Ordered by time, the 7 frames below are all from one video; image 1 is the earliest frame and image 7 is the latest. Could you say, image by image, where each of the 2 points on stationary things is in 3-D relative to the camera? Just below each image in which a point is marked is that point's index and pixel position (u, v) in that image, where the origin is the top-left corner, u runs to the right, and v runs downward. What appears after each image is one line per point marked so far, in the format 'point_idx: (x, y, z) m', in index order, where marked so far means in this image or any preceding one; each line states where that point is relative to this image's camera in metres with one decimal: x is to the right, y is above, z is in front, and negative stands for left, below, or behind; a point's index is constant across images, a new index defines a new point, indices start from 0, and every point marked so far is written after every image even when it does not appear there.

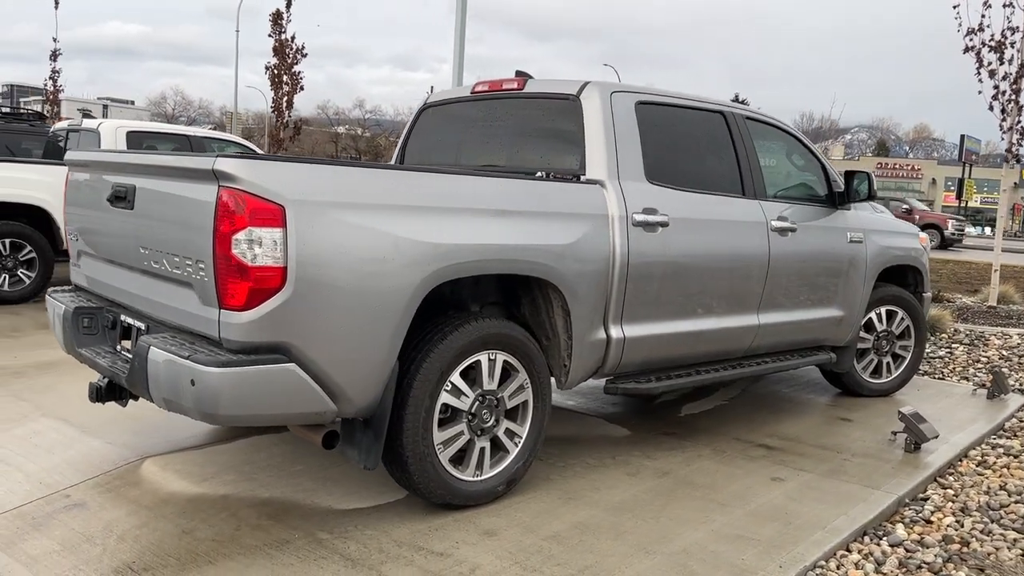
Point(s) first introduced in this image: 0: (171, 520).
0: (-1.5, -1.0, +3.5) m
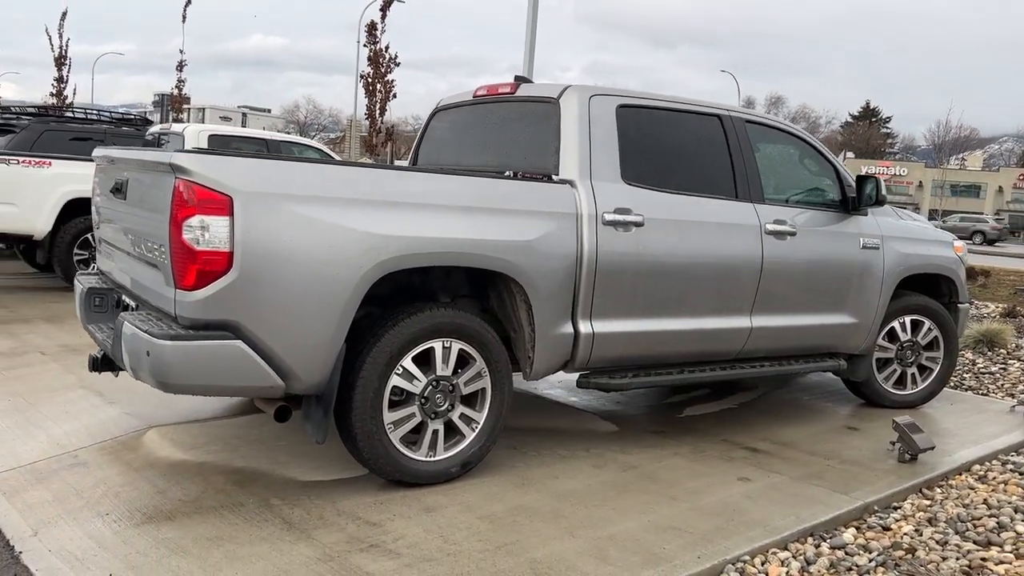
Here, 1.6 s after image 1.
0: (-1.7, -0.9, +3.8) m
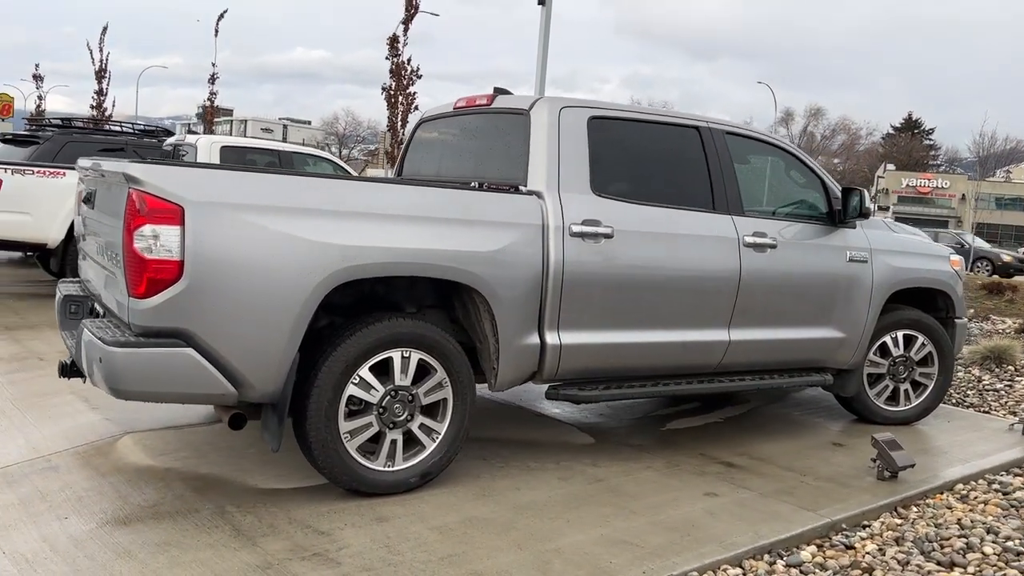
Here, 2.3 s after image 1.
0: (-1.9, -1.0, +3.9) m
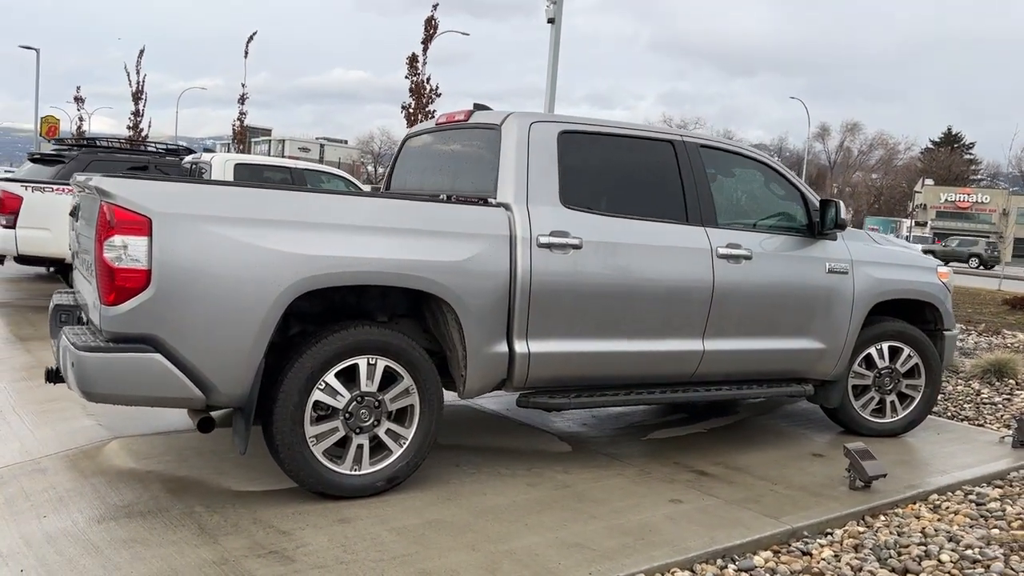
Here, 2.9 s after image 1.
0: (-2.1, -1.0, +4.0) m
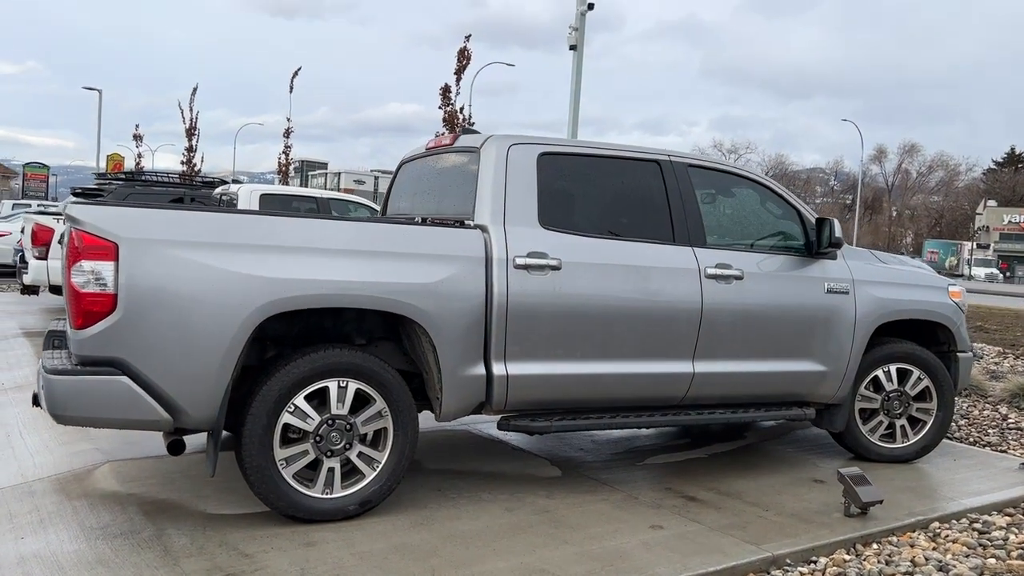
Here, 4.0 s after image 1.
0: (-2.2, -1.1, +4.1) m
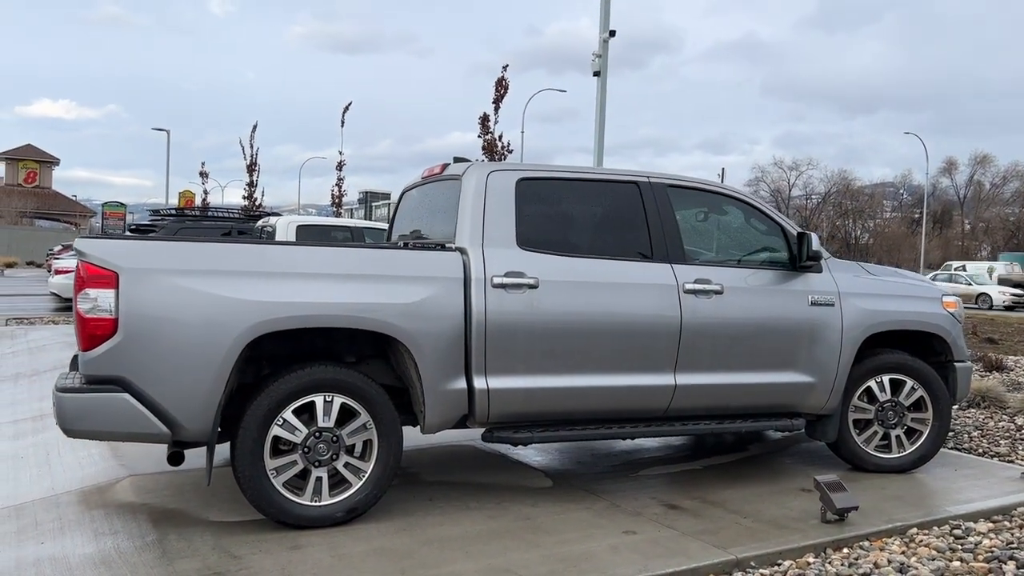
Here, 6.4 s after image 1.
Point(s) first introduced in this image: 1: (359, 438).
0: (-2.3, -1.3, +4.5) m
1: (-0.8, -0.8, +4.3) m
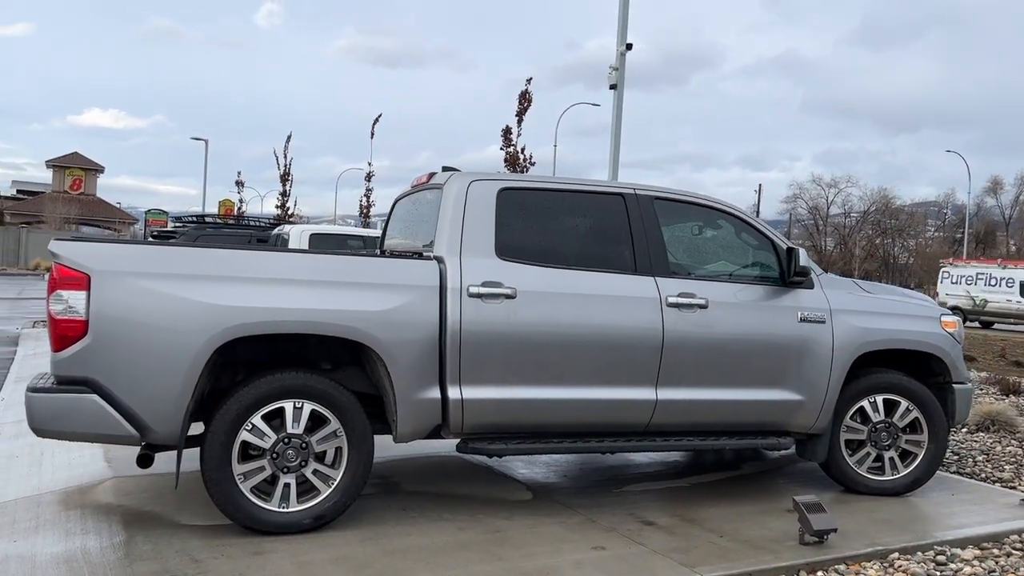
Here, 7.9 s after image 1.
0: (-2.5, -1.3, +4.5) m
1: (-1.0, -0.8, +4.3) m
